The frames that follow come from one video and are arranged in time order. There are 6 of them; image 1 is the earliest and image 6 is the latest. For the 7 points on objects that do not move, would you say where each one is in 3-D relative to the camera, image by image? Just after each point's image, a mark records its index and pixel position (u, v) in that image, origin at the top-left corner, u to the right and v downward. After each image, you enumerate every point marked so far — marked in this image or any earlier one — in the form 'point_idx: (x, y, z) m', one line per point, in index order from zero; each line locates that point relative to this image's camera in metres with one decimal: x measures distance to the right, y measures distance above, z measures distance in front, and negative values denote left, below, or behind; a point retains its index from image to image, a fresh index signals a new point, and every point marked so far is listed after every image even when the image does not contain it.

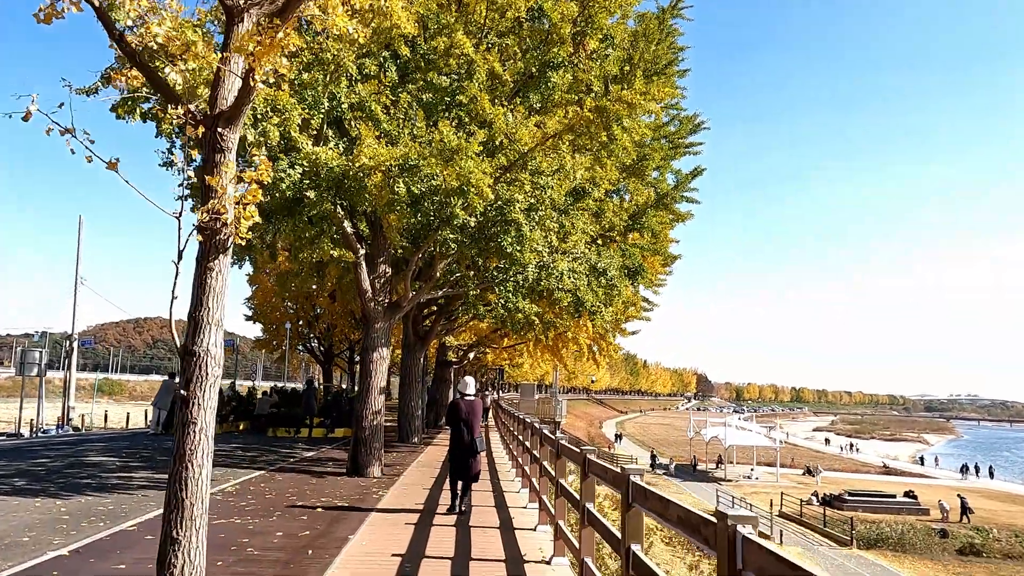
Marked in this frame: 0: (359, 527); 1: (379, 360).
0: (-1.8, -2.8, +9.4) m
1: (-2.5, -1.4, +15.3) m
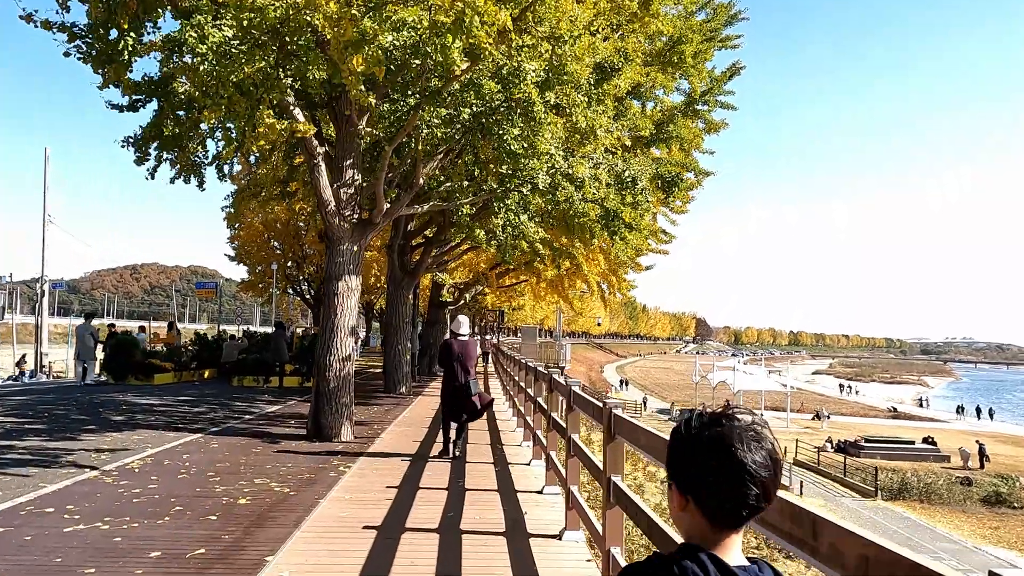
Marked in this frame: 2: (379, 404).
0: (-1.7, -1.9, +6.1) m
1: (-2.4, -0.1, +11.9) m
2: (-2.9, -2.5, +17.5) m
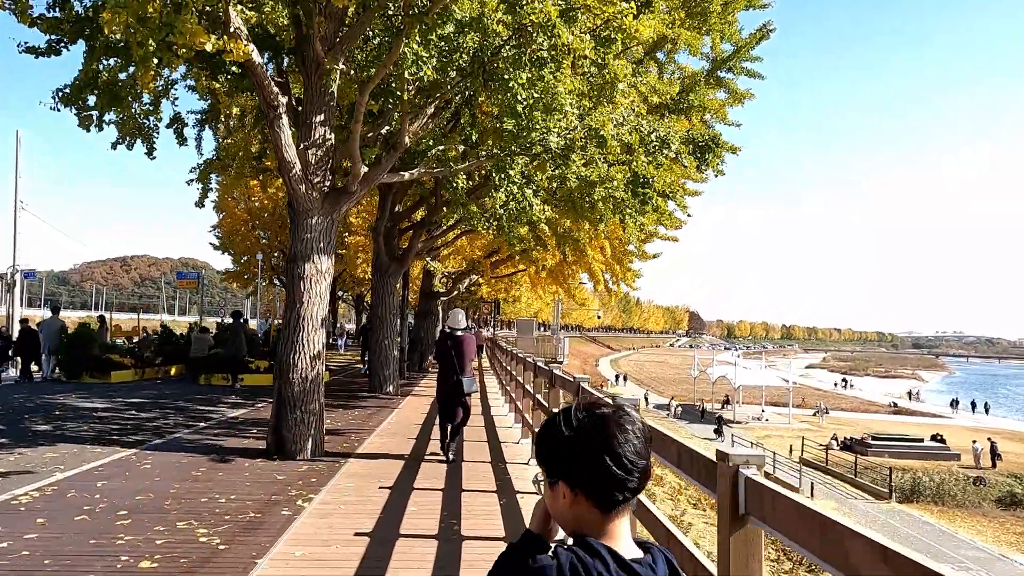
0: (-1.6, -1.7, +4.0) m
1: (-2.4, +0.1, +9.8) m
2: (-2.9, -2.3, +15.4) m
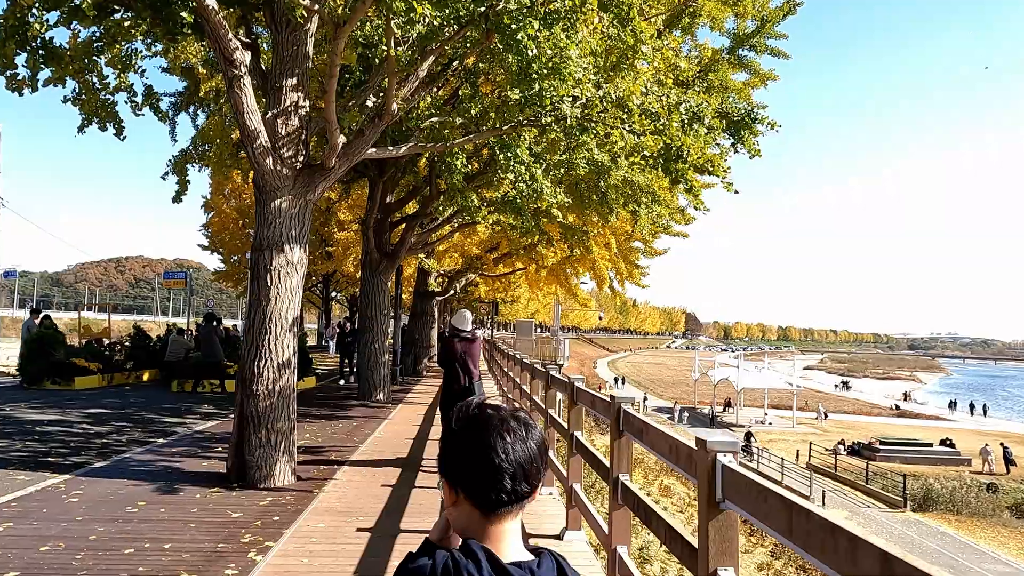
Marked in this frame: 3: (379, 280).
0: (-1.5, -1.7, +2.4) m
1: (-2.3, +0.2, +8.2) m
2: (-2.8, -2.2, +13.8) m
3: (-2.8, +0.2, +17.2) m
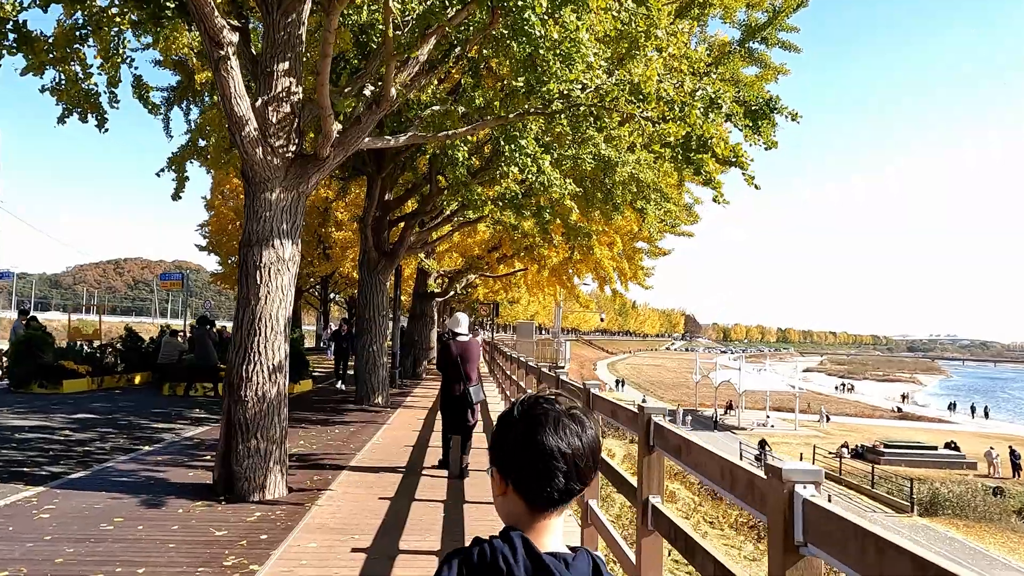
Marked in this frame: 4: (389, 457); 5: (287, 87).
0: (-1.4, -1.6, +1.9) m
1: (-2.2, +0.2, +7.7) m
2: (-2.8, -2.2, +13.3) m
3: (-2.8, +0.2, +16.6) m
4: (-1.5, -2.1, +10.1) m
5: (-2.2, +1.9, +7.8) m
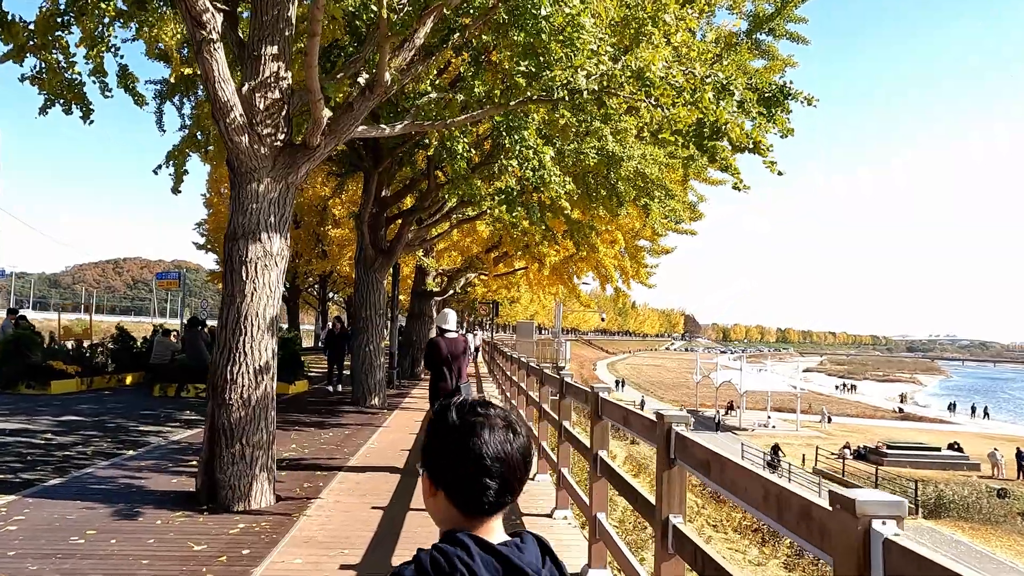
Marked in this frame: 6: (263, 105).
0: (-1.4, -1.6, +1.4) m
1: (-2.2, +0.2, +7.3) m
2: (-2.8, -2.2, +12.9) m
3: (-2.8, +0.2, +16.2) m
4: (-1.5, -2.1, +9.7) m
5: (-2.1, +2.0, +7.3) m
6: (-2.2, +1.6, +7.2) m
